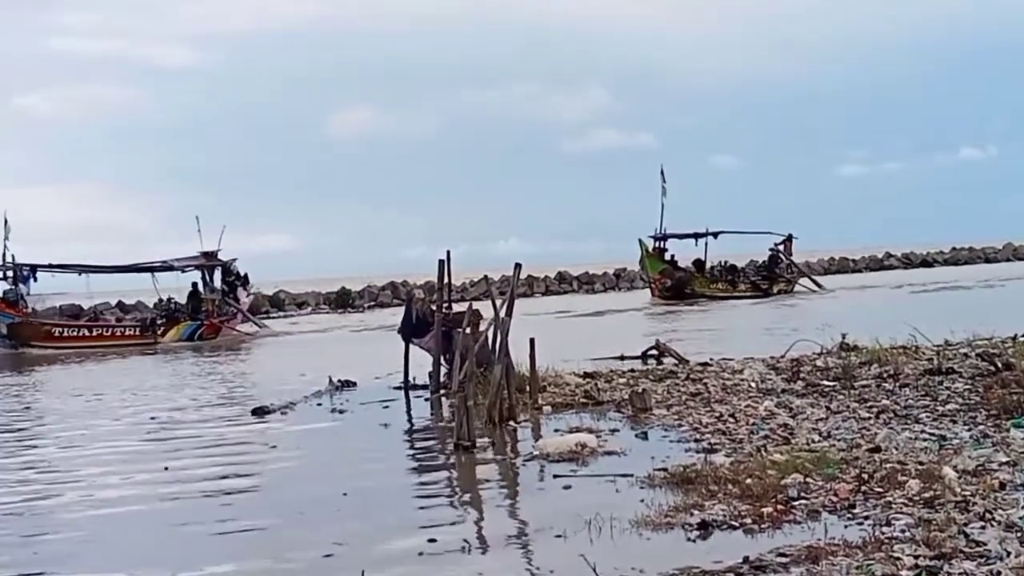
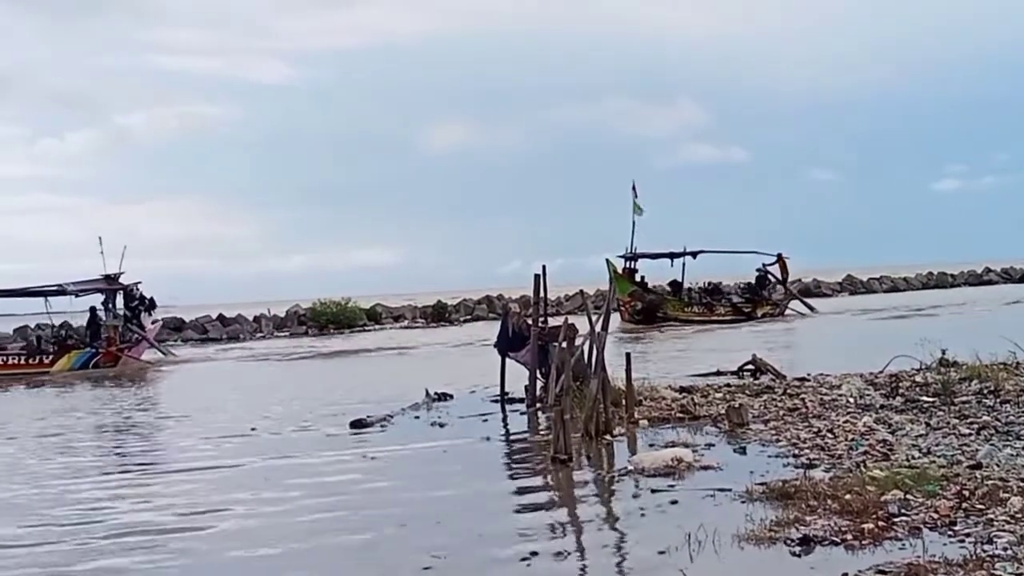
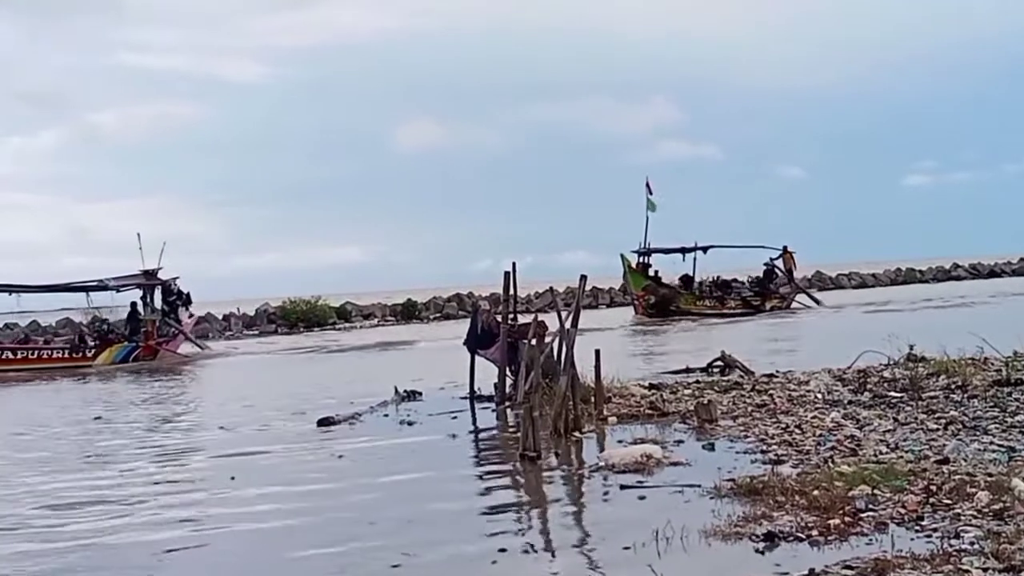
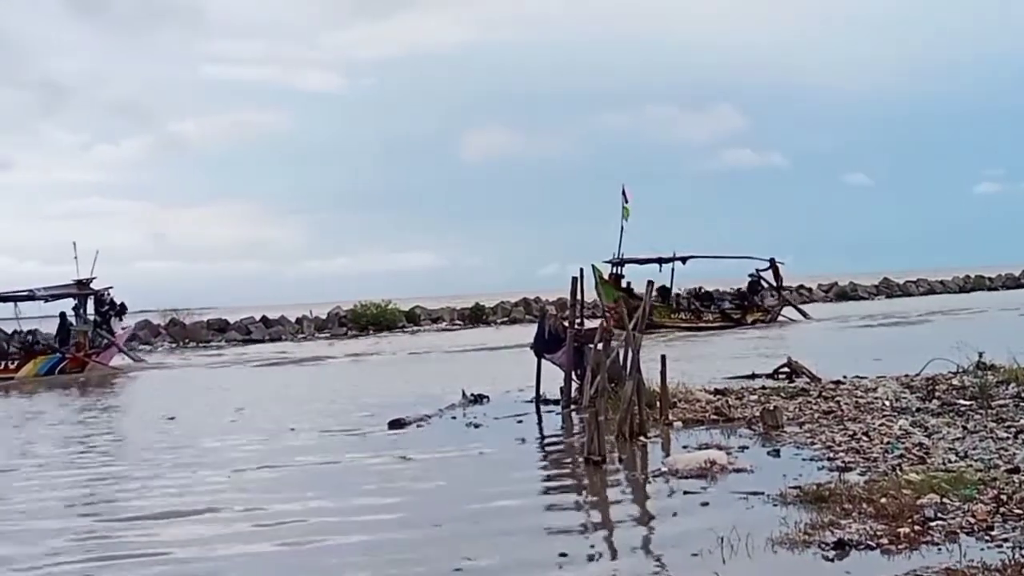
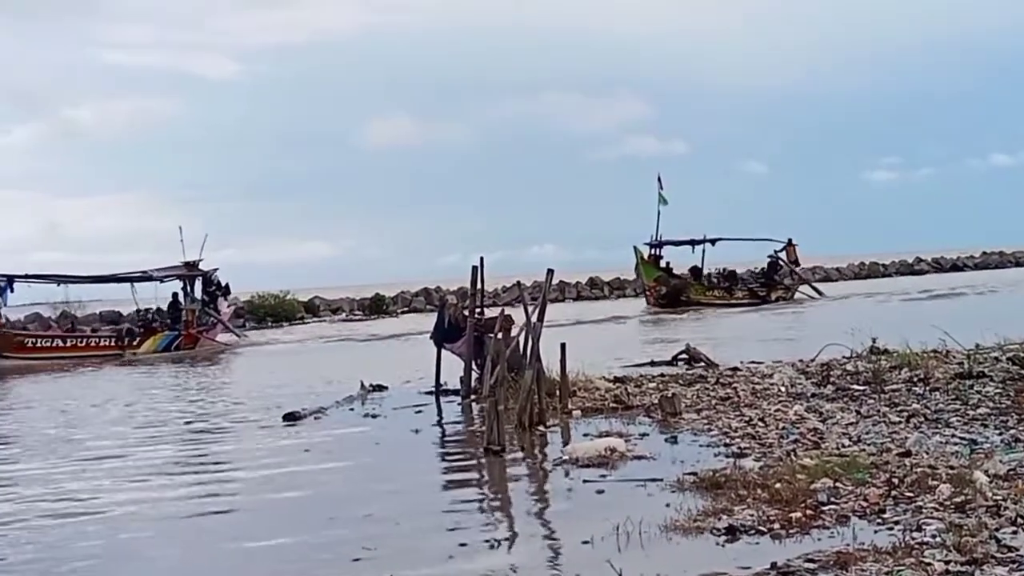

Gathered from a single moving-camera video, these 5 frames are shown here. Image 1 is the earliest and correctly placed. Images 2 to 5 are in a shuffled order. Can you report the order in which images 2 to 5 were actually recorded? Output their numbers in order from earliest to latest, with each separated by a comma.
5, 3, 2, 4
